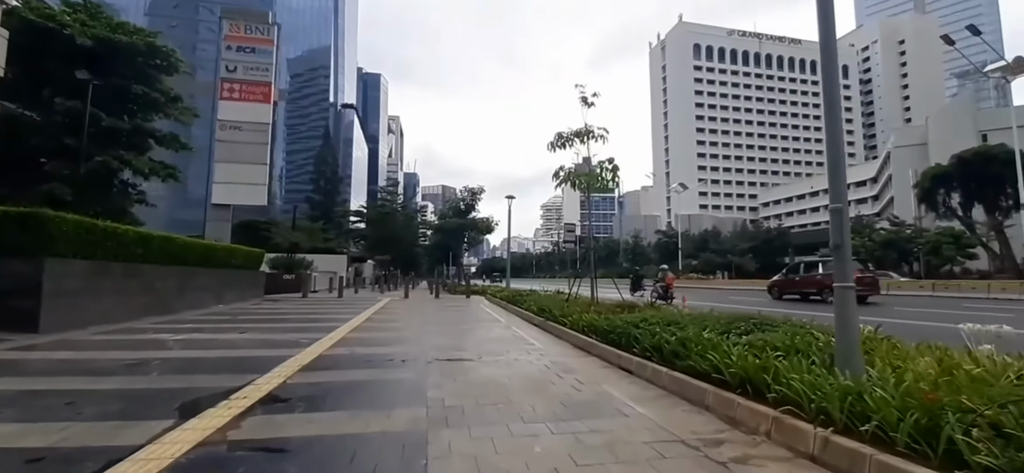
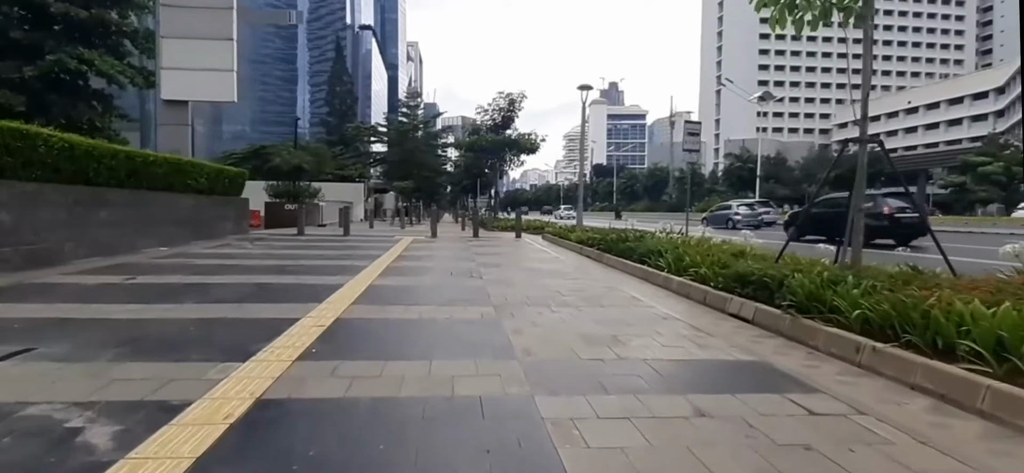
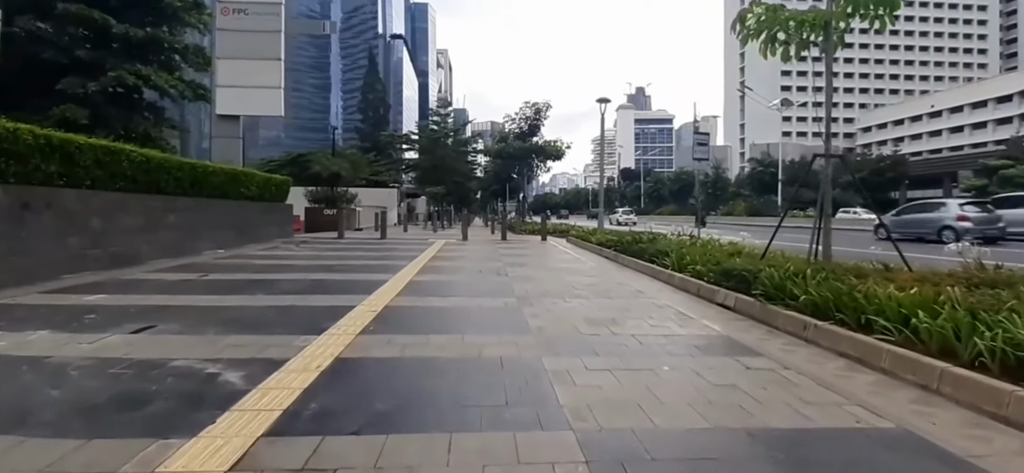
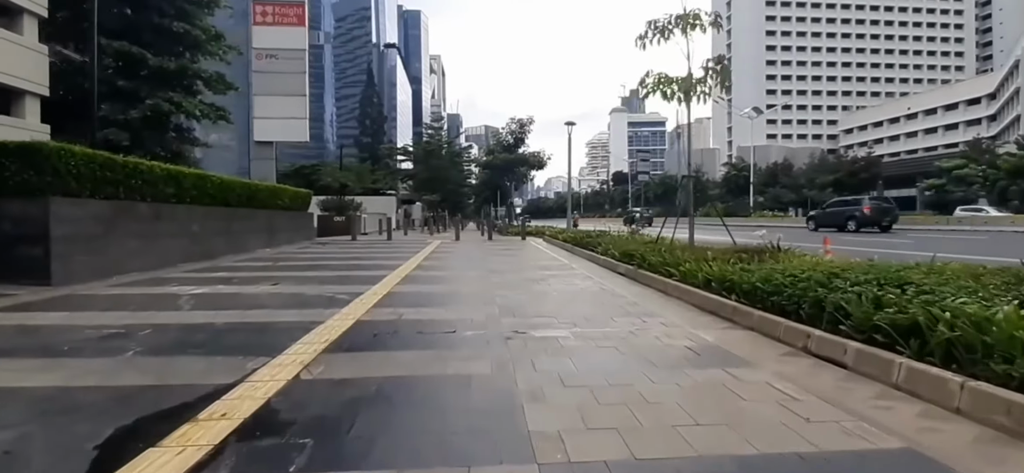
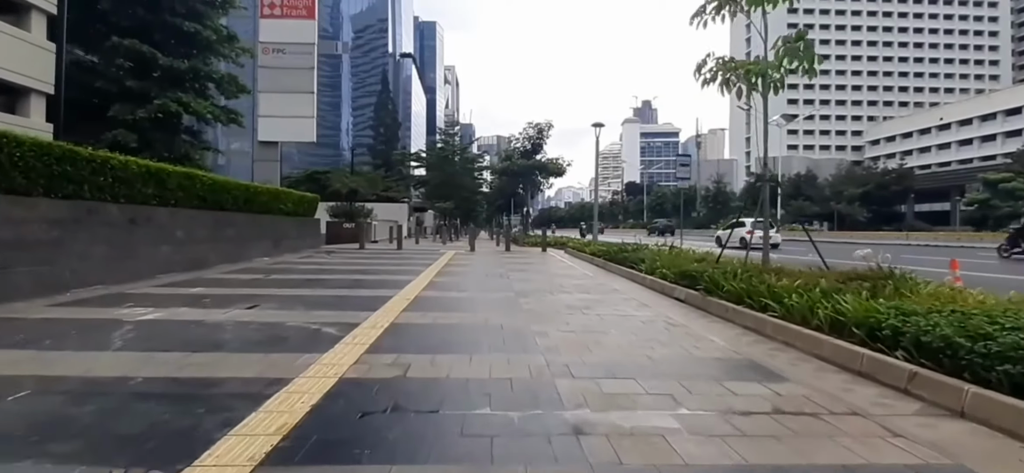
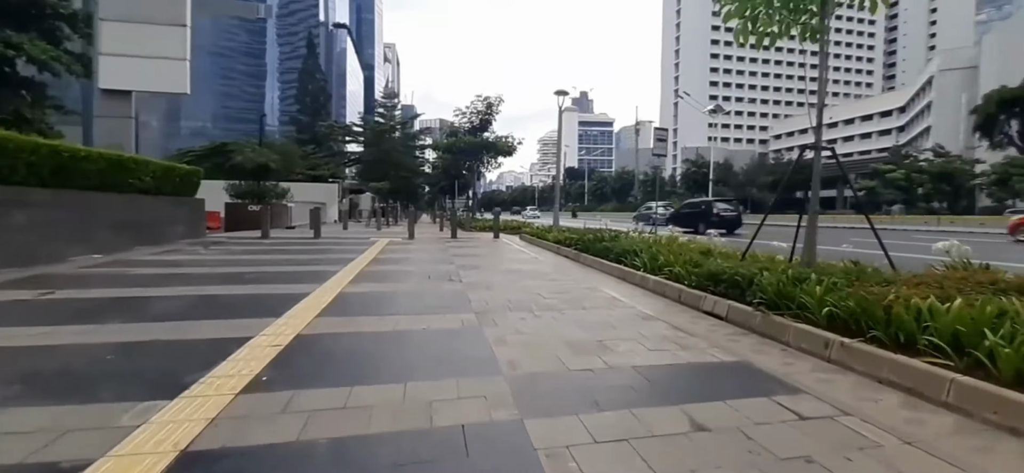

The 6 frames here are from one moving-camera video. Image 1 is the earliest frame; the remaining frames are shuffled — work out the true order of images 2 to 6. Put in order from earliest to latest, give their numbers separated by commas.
4, 5, 3, 2, 6
